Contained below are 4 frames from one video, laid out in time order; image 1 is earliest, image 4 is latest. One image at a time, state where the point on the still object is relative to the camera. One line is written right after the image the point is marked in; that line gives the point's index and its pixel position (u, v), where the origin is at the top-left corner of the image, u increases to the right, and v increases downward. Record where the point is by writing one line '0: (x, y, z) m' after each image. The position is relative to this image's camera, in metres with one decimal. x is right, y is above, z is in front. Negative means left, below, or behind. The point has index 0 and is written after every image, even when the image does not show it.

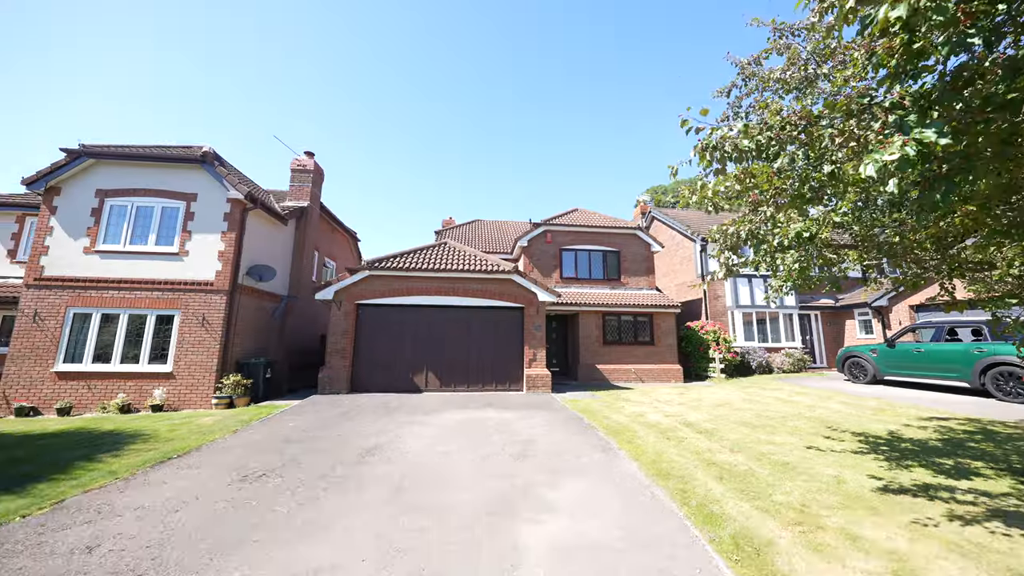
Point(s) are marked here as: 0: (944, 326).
0: (+14.2, -1.3, +11.5) m
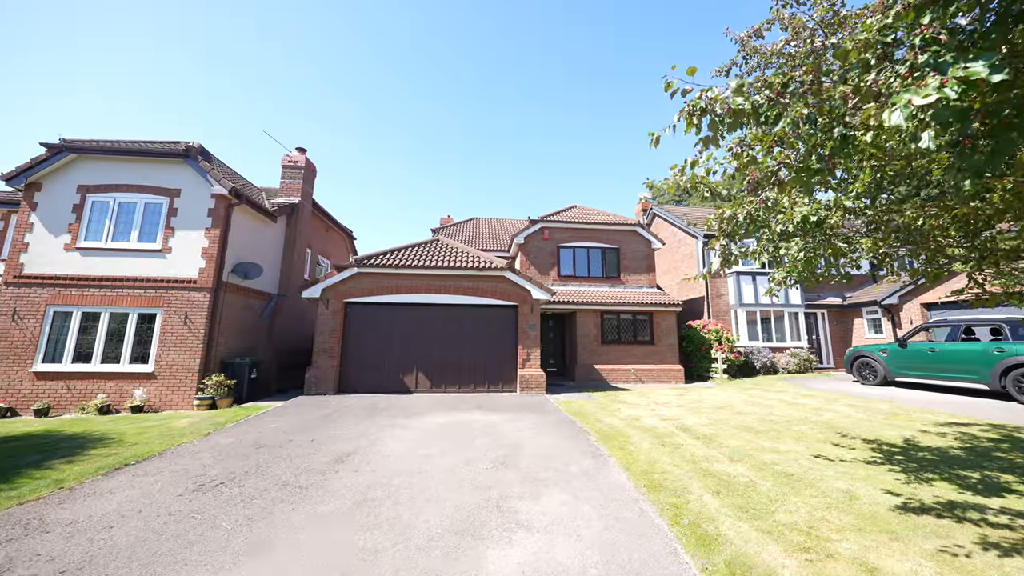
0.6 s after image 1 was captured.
0: (+13.9, -1.1, +10.9) m
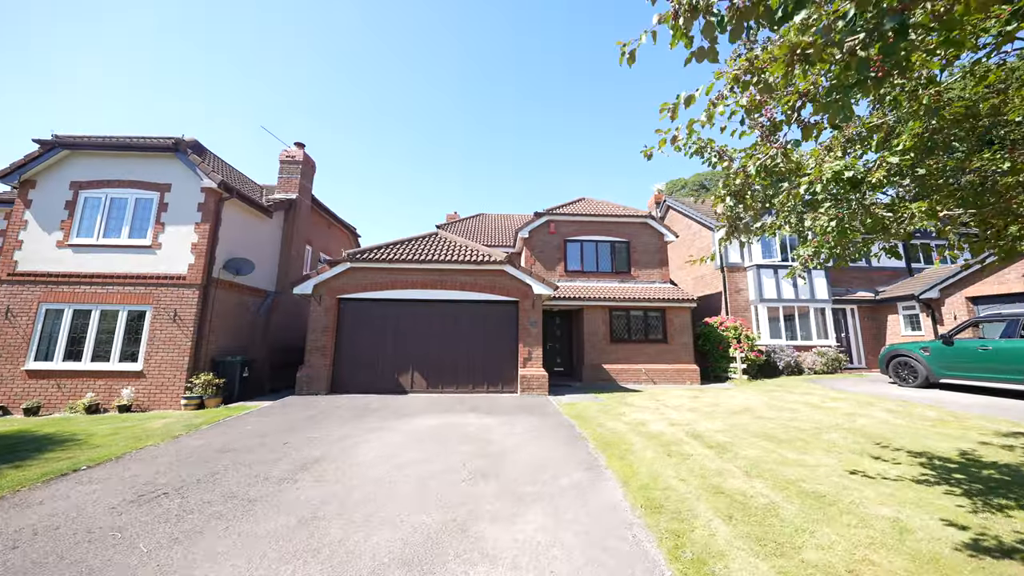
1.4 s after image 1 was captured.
0: (+13.8, -0.9, +9.6) m
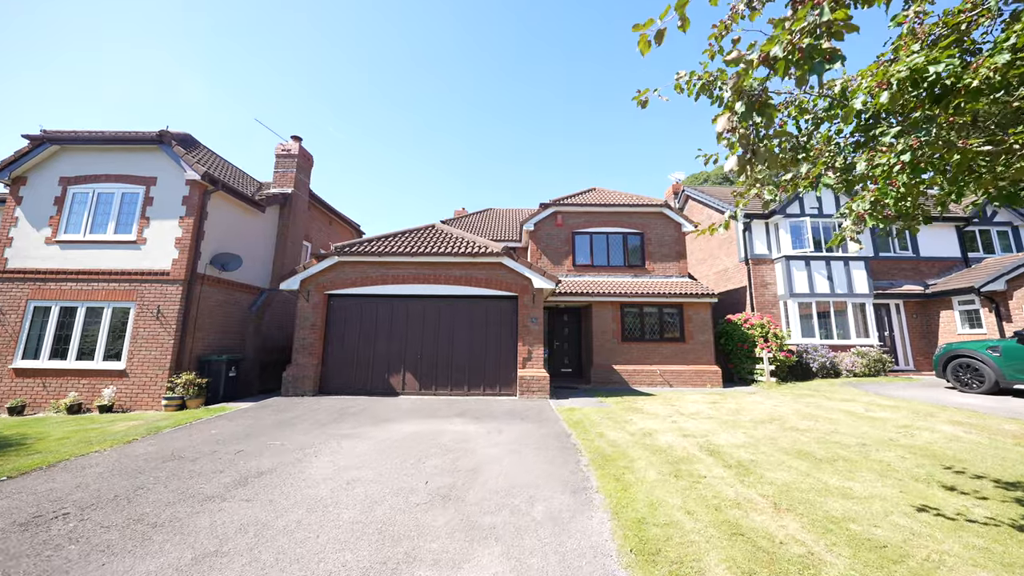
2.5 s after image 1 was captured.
0: (+13.6, -0.5, +7.9) m
